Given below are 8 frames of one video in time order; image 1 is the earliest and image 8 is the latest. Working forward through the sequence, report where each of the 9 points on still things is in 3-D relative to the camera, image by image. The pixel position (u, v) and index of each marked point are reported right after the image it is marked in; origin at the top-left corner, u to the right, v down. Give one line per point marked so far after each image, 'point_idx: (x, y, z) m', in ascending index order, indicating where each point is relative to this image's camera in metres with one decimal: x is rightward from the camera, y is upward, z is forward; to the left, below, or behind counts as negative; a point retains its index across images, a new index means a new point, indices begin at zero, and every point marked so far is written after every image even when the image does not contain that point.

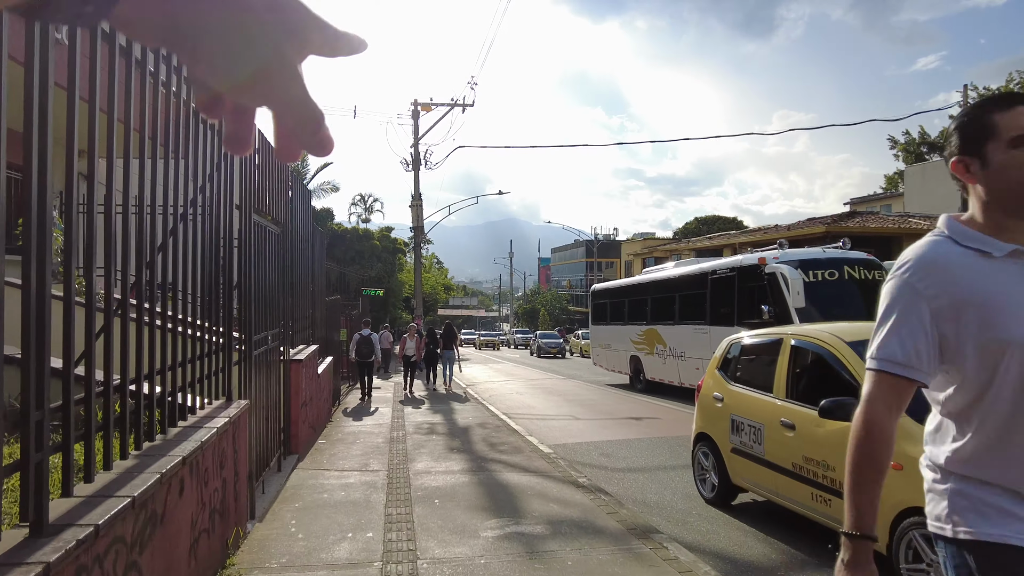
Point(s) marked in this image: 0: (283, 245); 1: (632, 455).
0: (-2.7, +0.5, +8.2) m
1: (+1.6, -2.2, +9.2) m
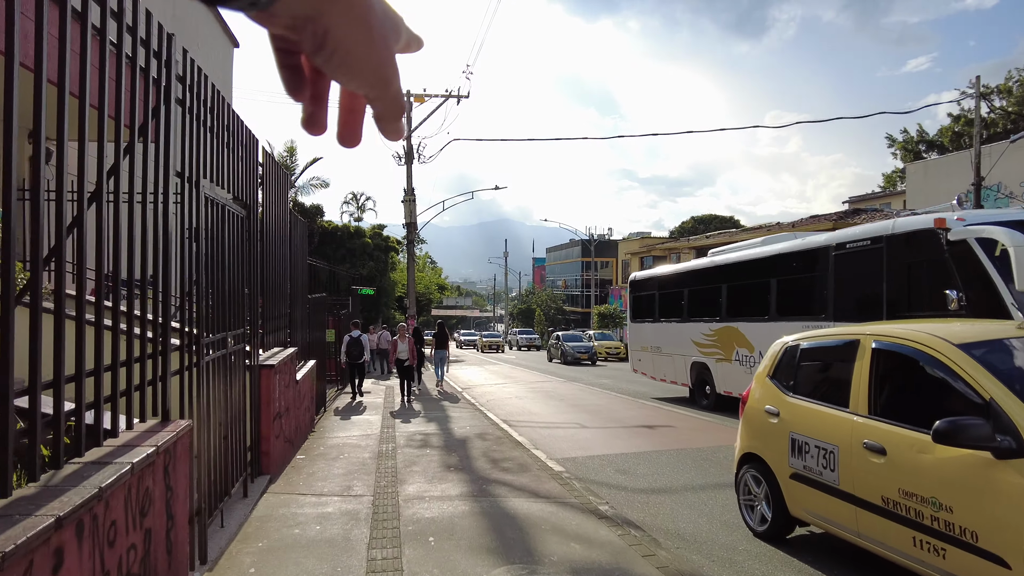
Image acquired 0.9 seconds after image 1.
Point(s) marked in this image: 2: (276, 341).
0: (-2.7, +0.6, +7.1) m
1: (+1.6, -2.2, +8.1) m
2: (-2.9, -0.6, +8.2) m
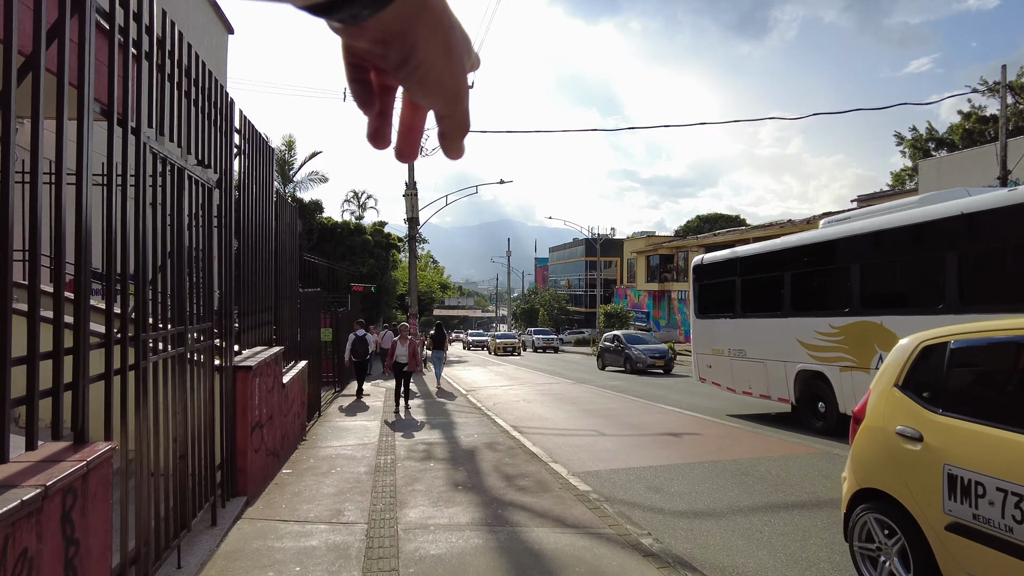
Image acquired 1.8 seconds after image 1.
0: (-2.5, +0.7, +6.1) m
1: (+1.8, -2.1, +7.1) m
2: (-2.7, -0.5, +7.2) m
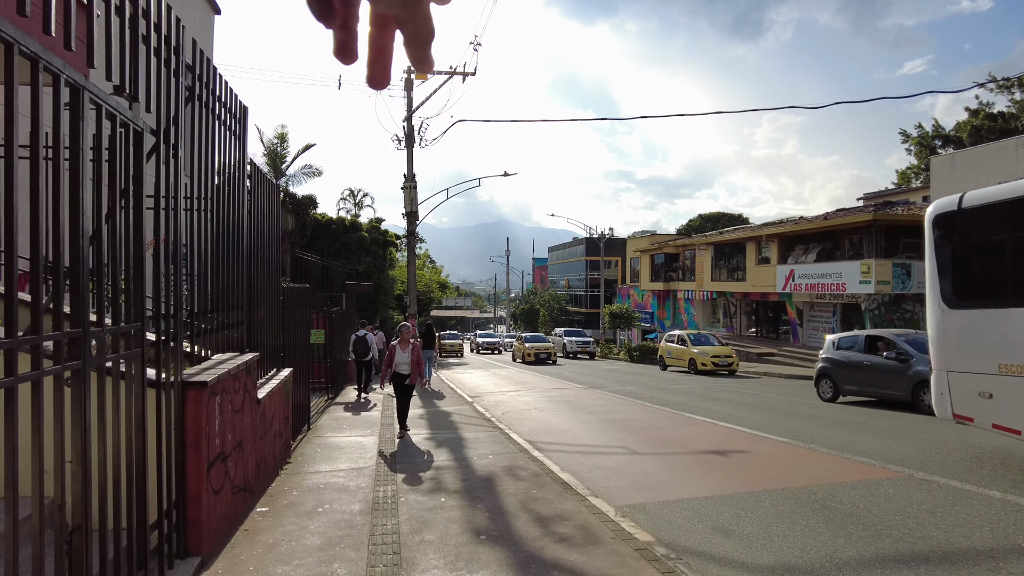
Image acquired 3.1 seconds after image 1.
0: (-2.2, +0.7, +4.6) m
1: (+2.1, -2.0, +5.6) m
2: (-2.4, -0.5, +5.7) m
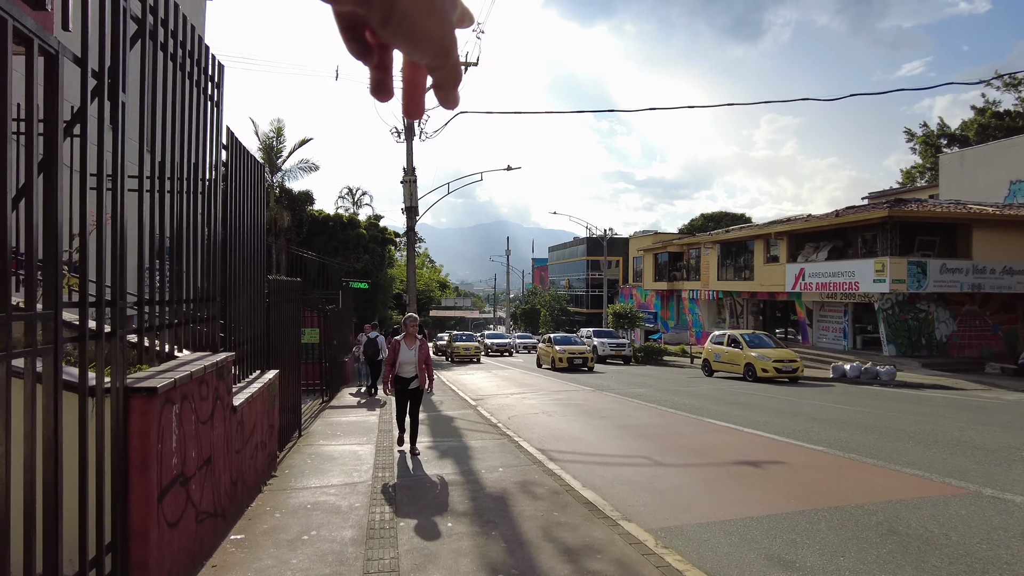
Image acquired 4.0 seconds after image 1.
0: (-2.1, +0.8, +3.7) m
1: (+2.2, -1.9, +4.7) m
2: (-2.3, -0.4, +4.8) m
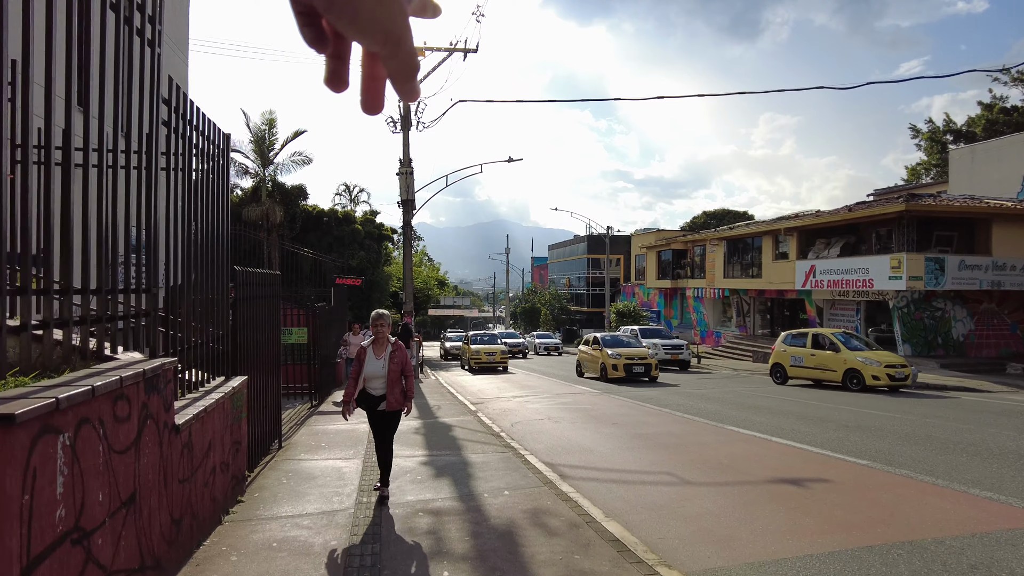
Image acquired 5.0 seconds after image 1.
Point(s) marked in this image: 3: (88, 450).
0: (-2.0, +0.9, +2.6) m
1: (+2.3, -1.9, +3.7) m
2: (-2.2, -0.3, +3.8) m
3: (-1.9, -0.7, +3.0) m
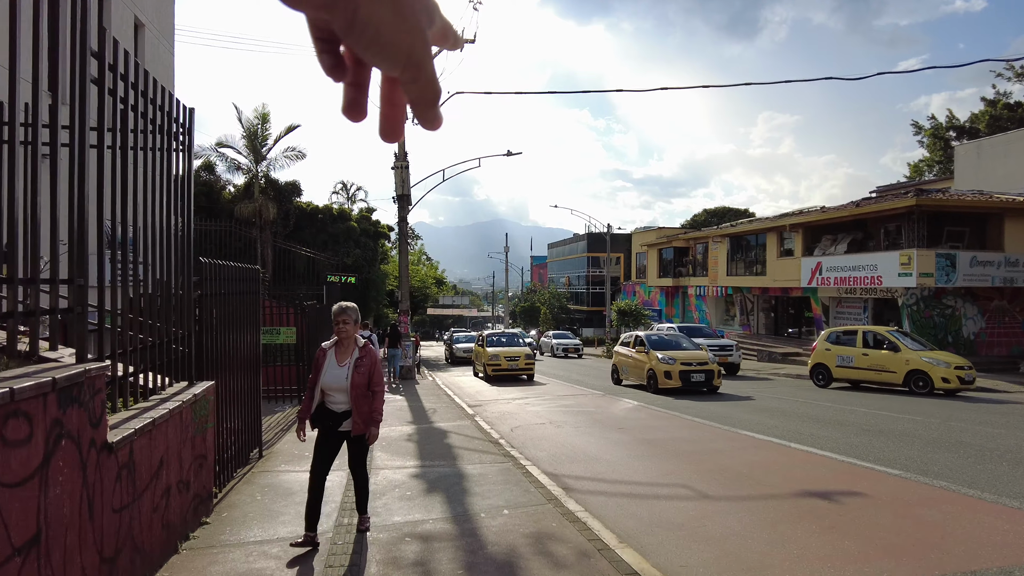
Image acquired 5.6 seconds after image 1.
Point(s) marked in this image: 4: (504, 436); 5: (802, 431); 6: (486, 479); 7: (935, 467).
0: (-2.0, +0.9, +1.9) m
1: (+2.3, -1.8, +3.0) m
2: (-2.2, -0.3, +3.1) m
3: (-1.9, -0.7, +2.3) m
4: (-0.1, -2.2, +10.1) m
5: (+4.4, -2.2, +10.4) m
6: (-0.2, -1.9, +6.7) m
7: (+4.8, -2.0, +7.8) m
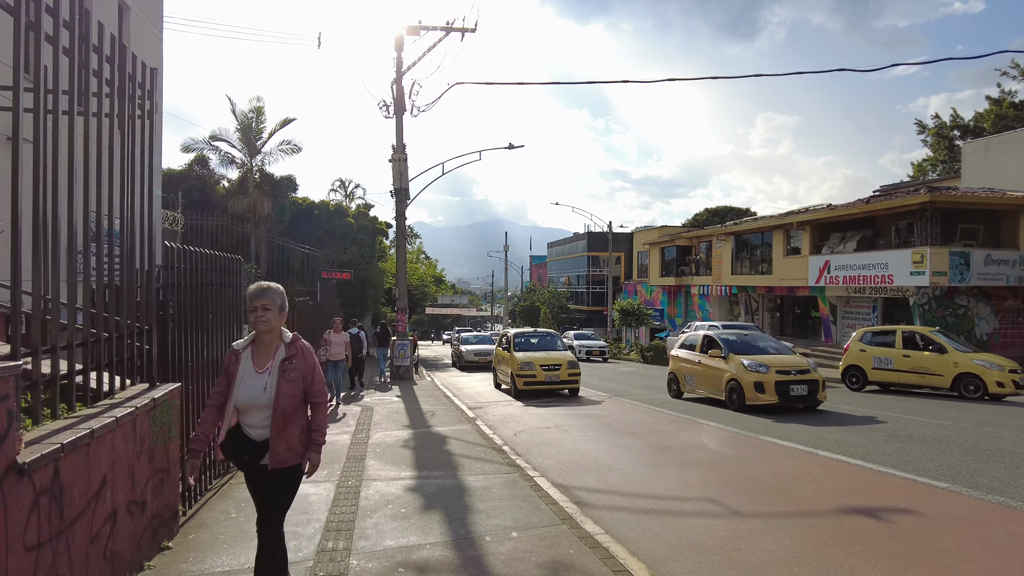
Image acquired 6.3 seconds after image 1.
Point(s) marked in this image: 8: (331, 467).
0: (-1.9, +1.0, +1.2) m
1: (+2.4, -1.7, +2.3) m
2: (-2.1, -0.2, +2.4) m
3: (-1.8, -0.6, +1.6) m
4: (0.0, -2.1, +9.4) m
5: (+4.4, -2.1, +9.7) m
6: (-0.2, -1.8, +6.0) m
7: (+4.9, -2.0, +7.1) m
8: (-1.9, -1.9, +7.2) m
